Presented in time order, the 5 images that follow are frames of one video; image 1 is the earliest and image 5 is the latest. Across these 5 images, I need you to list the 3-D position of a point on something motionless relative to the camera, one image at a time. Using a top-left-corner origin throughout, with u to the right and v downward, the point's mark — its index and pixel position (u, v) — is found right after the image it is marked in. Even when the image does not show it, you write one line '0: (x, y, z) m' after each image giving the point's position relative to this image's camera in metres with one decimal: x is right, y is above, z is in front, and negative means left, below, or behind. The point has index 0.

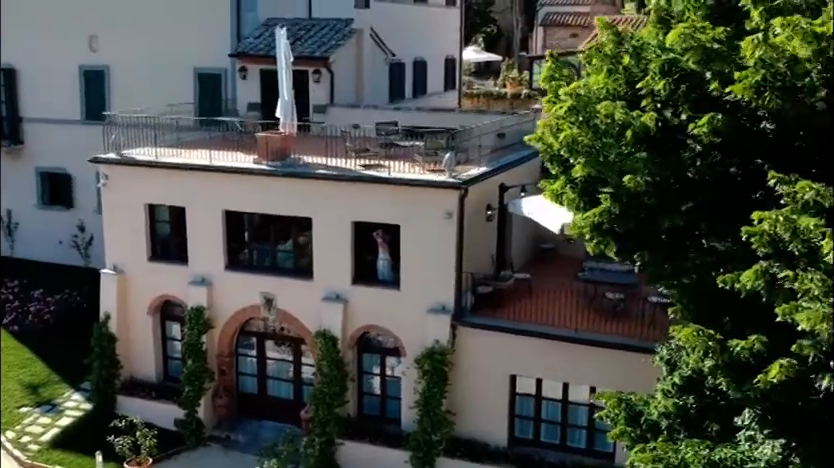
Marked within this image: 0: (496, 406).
0: (+1.6, -3.5, +17.8) m
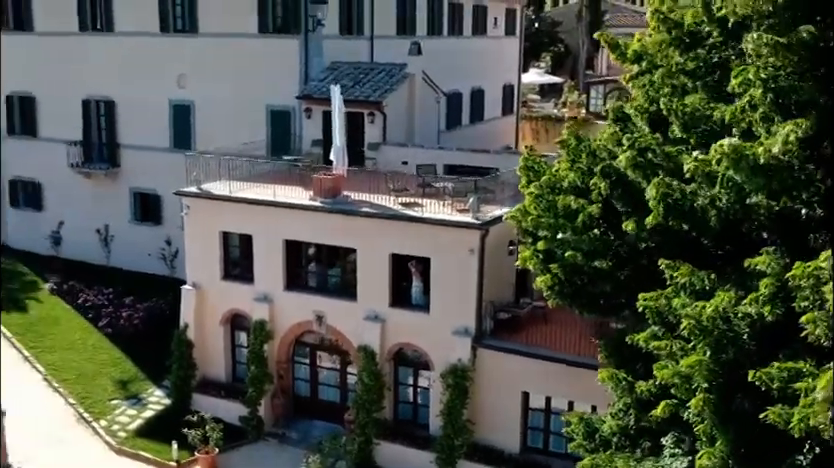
0: (+2.2, -4.3, +20.5) m
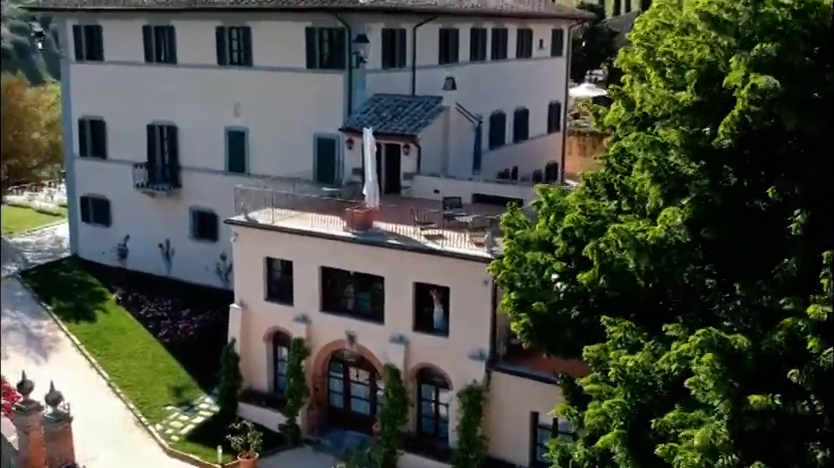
0: (+2.7, -5.2, +22.4) m
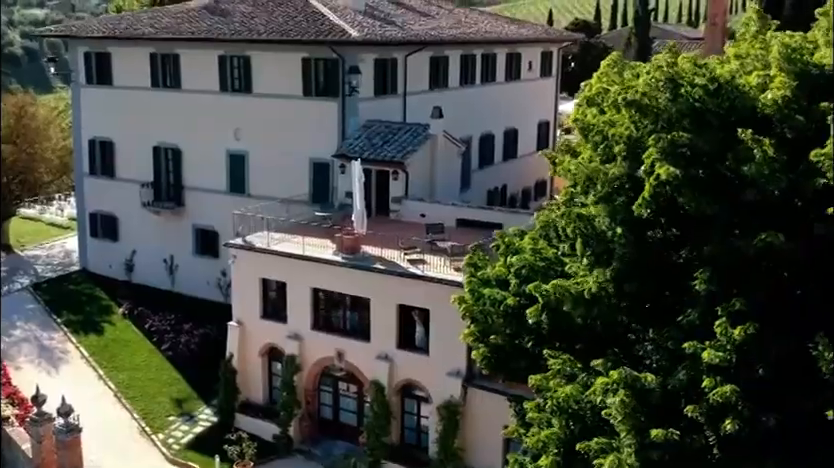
0: (+2.1, -5.9, +24.2) m
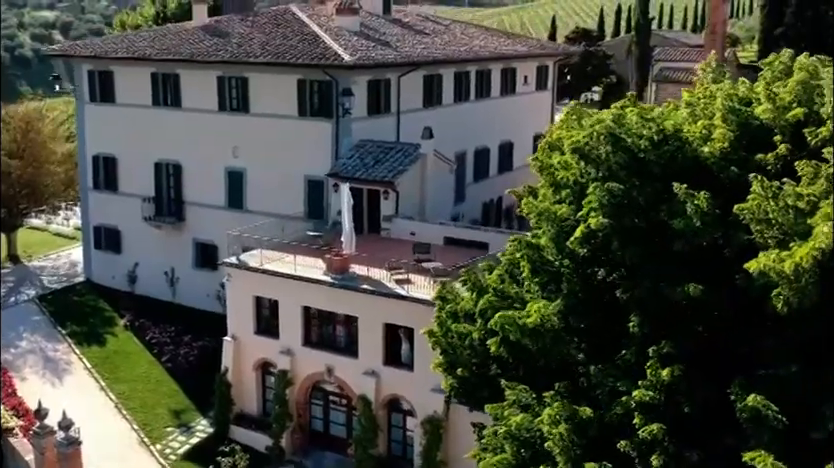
0: (+1.7, -6.5, +25.3) m
